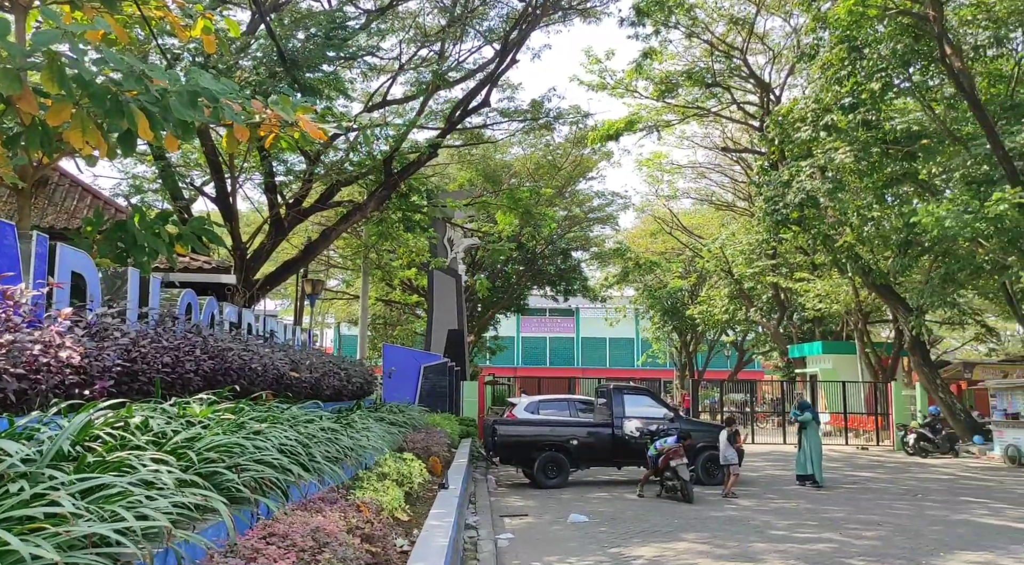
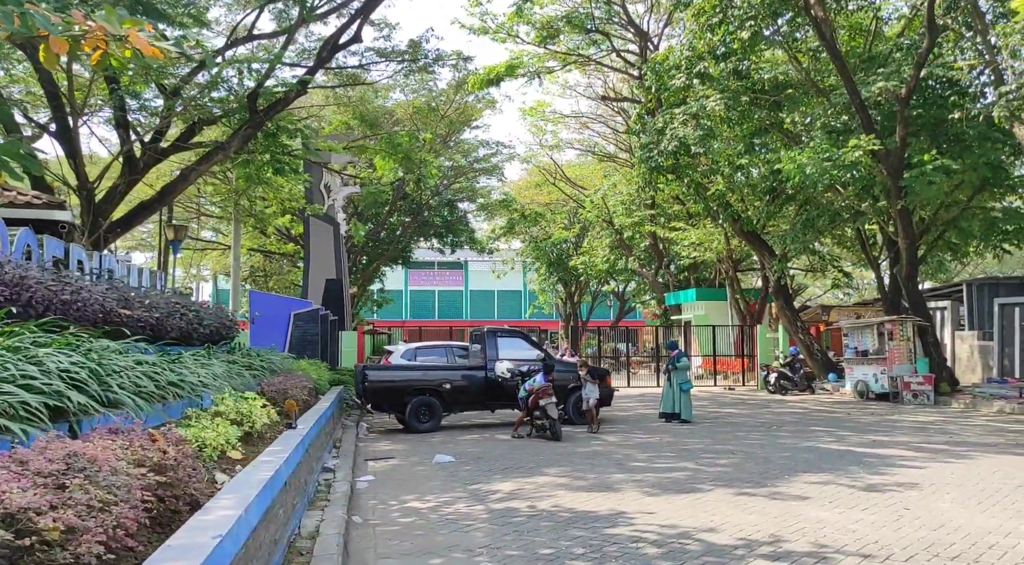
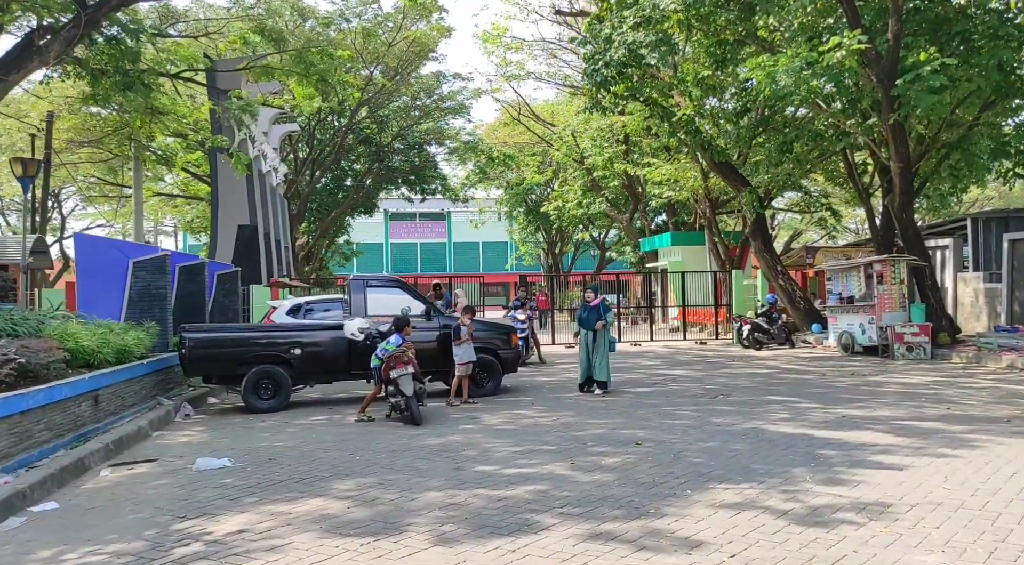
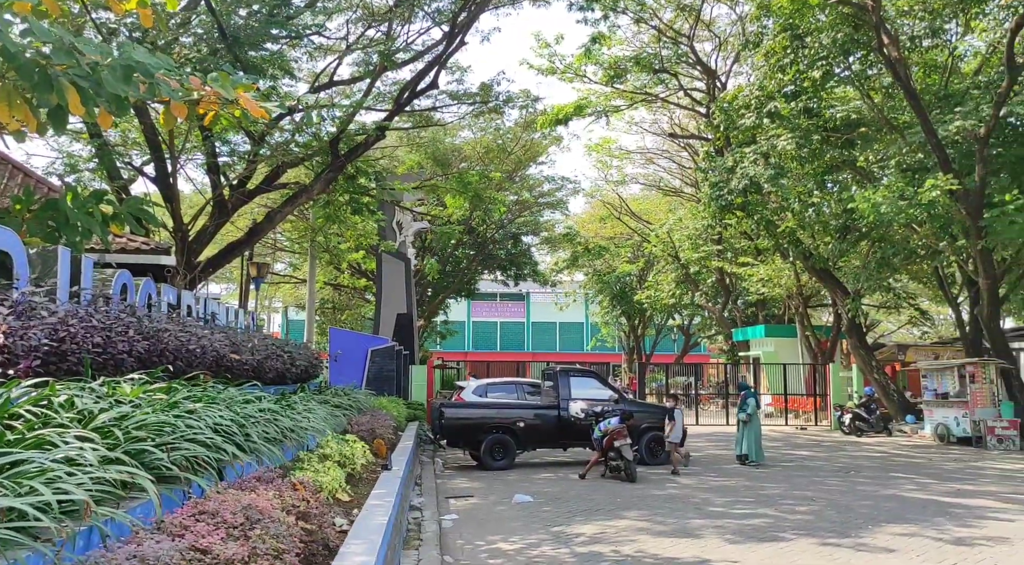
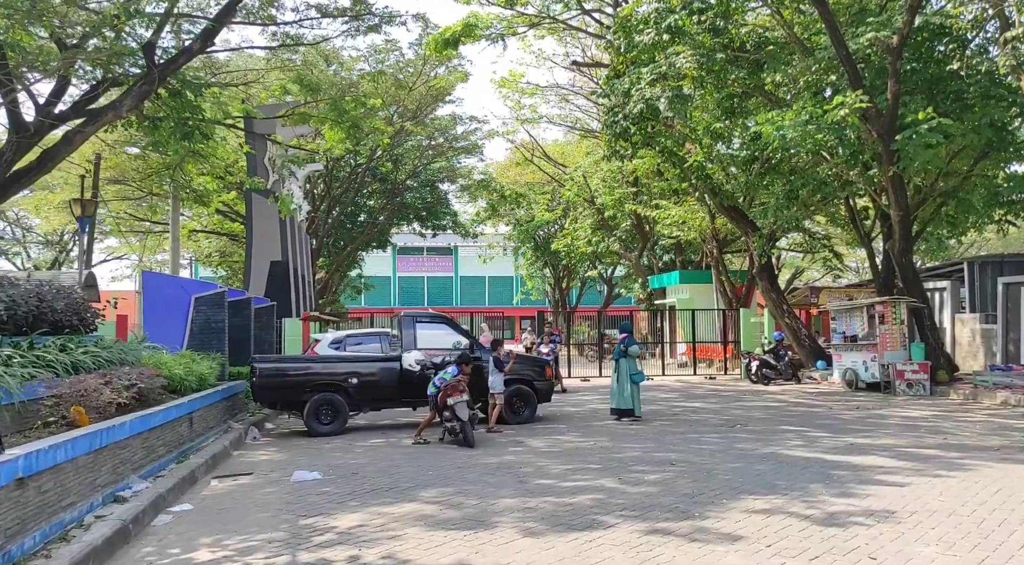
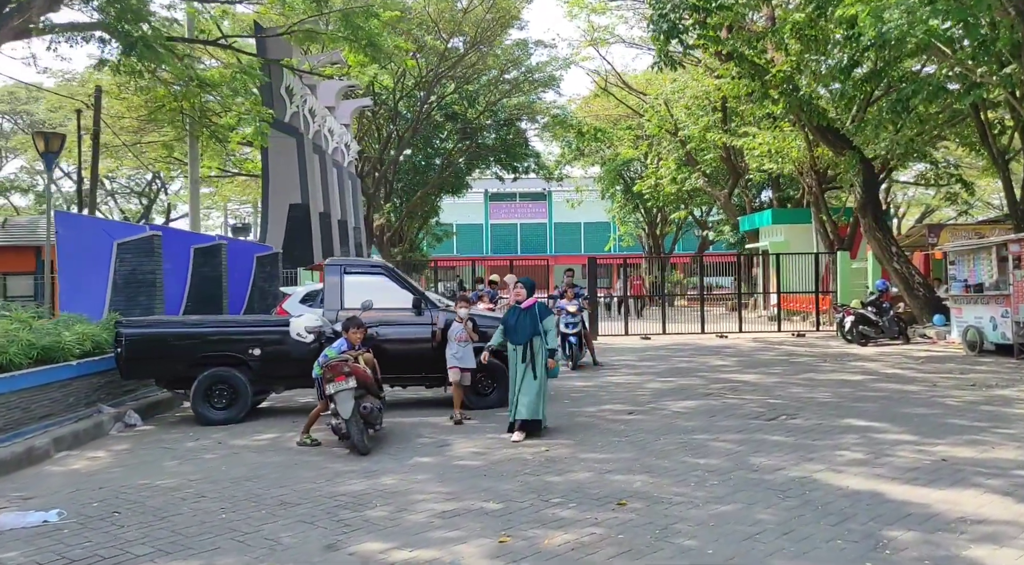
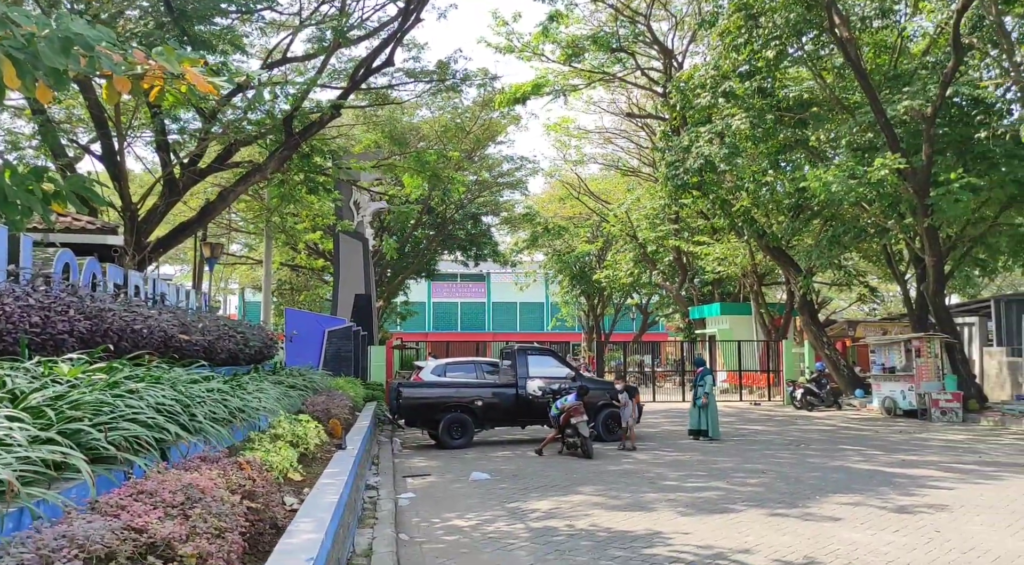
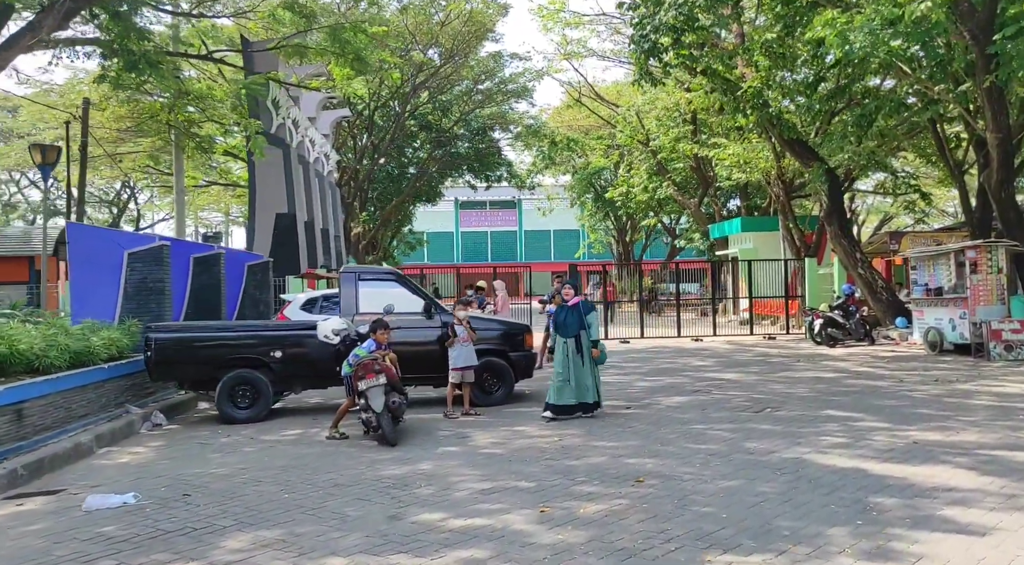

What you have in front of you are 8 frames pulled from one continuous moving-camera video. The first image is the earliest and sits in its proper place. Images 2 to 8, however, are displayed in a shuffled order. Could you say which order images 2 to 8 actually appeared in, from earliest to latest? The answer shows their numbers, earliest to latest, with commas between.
4, 7, 2, 5, 3, 8, 6
